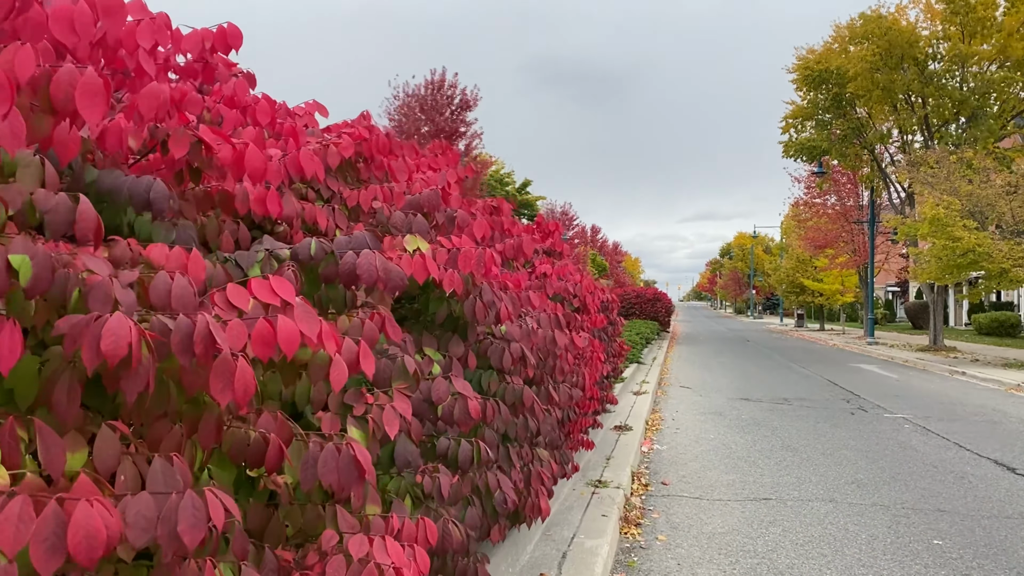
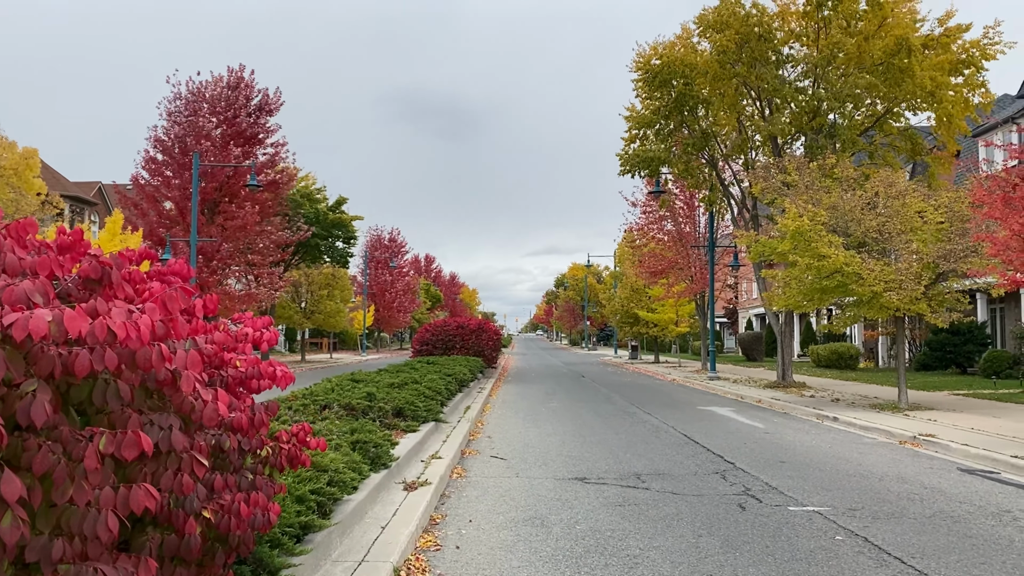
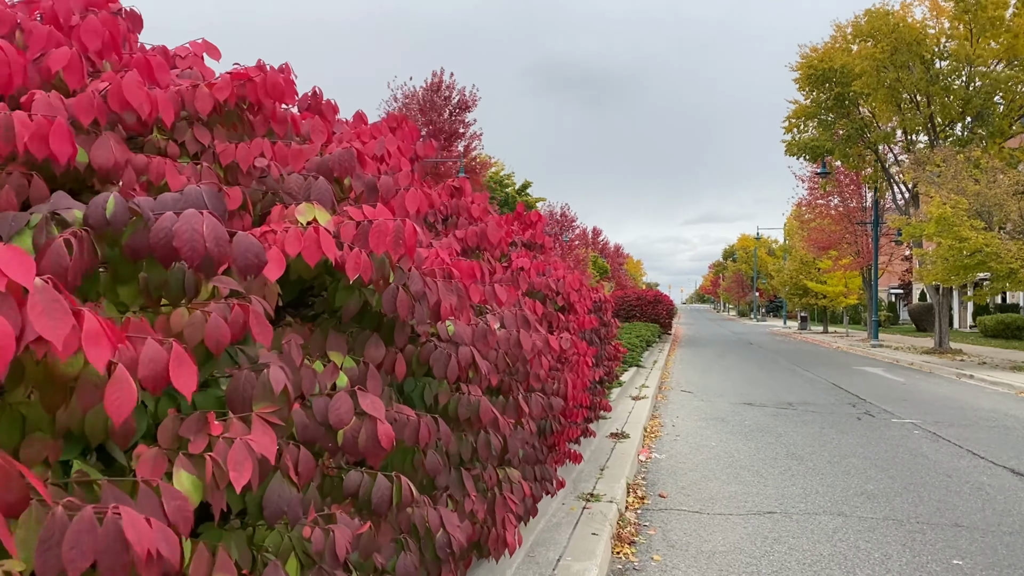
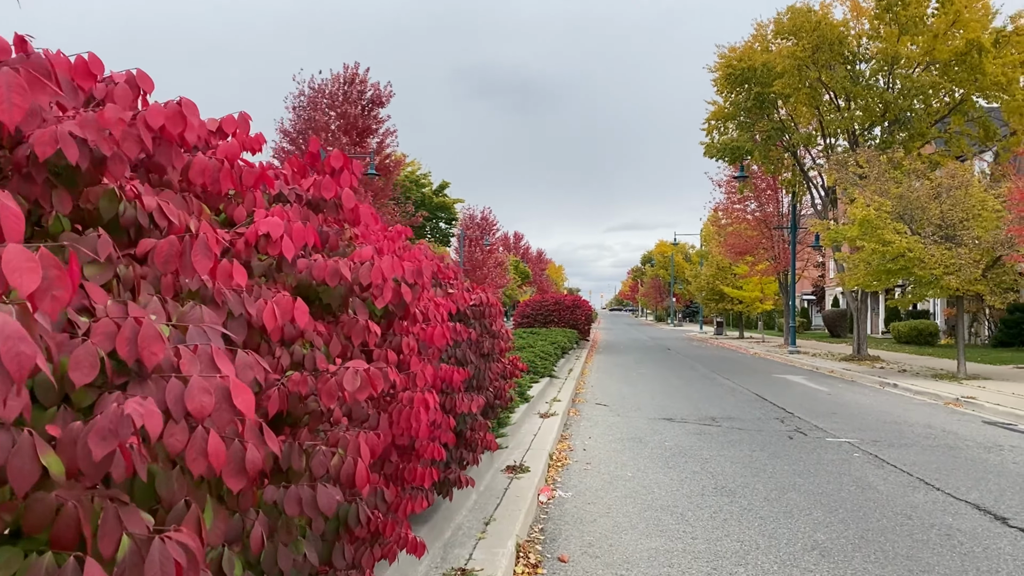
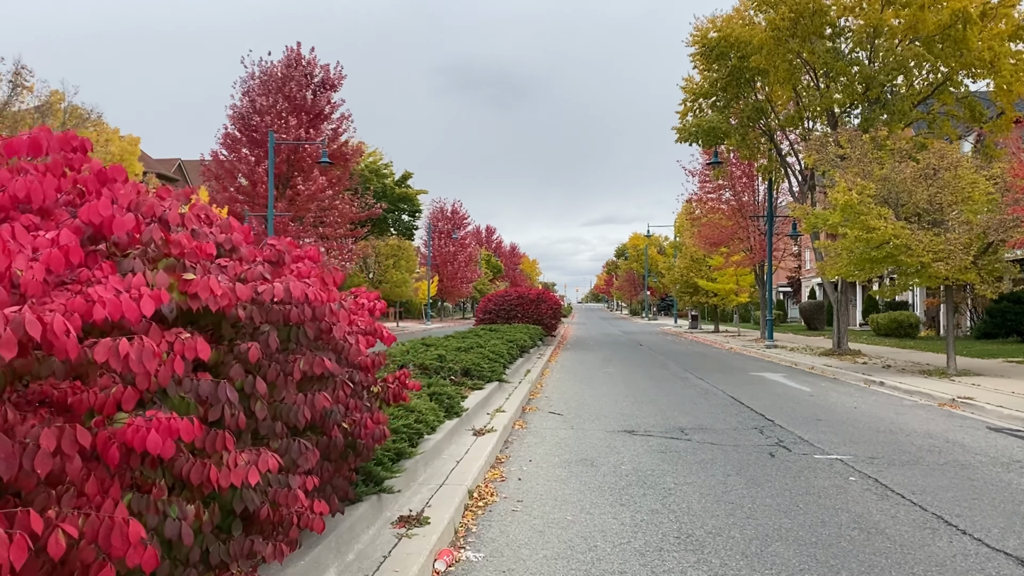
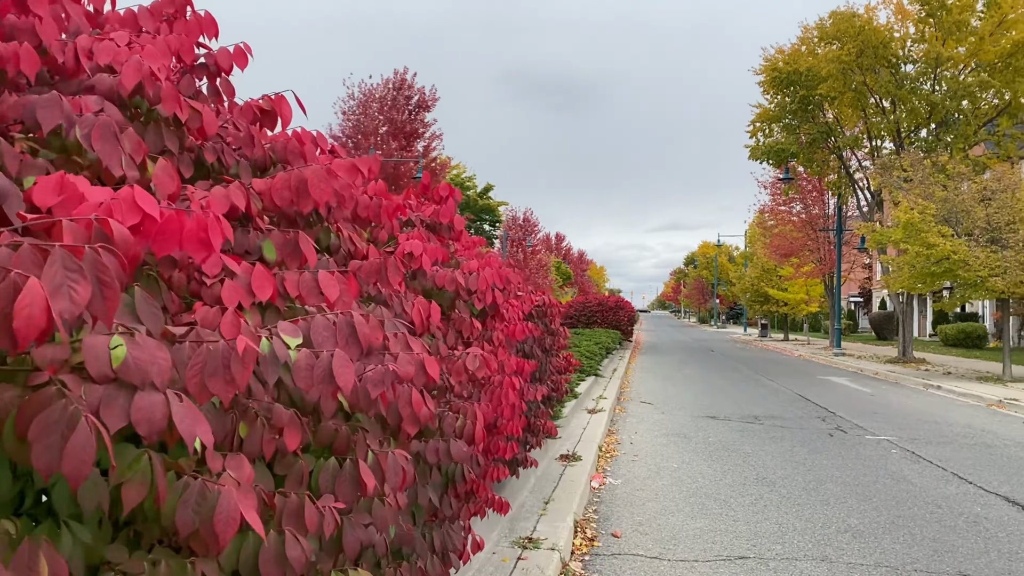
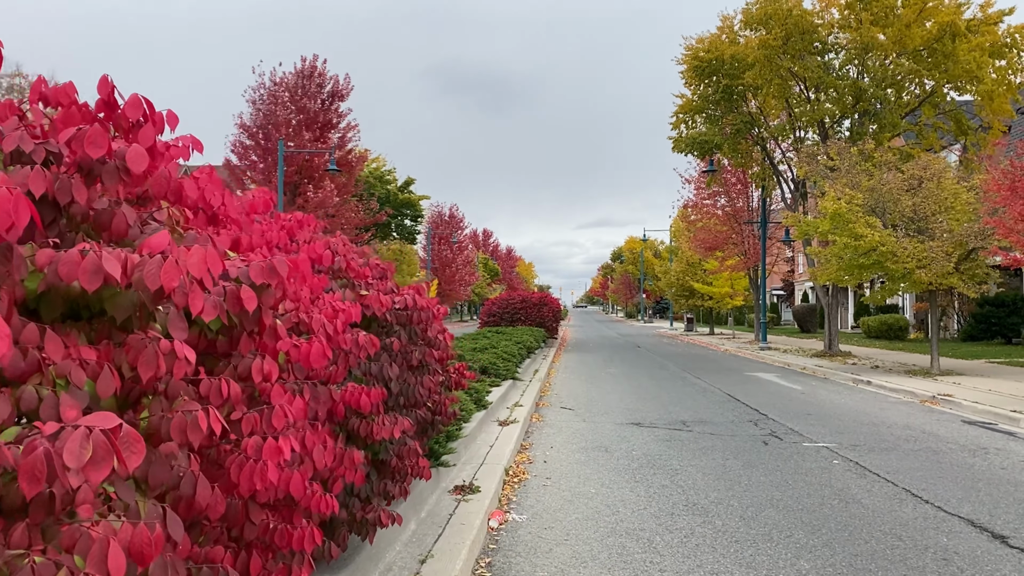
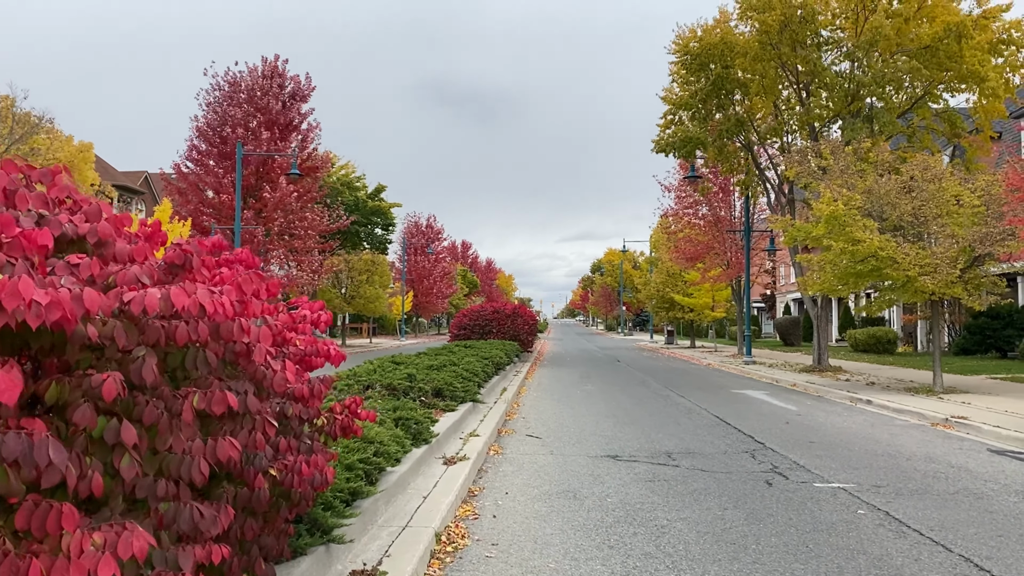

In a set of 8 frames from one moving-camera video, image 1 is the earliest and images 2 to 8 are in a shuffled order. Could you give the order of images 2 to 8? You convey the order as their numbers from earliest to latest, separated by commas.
3, 6, 4, 7, 5, 8, 2
